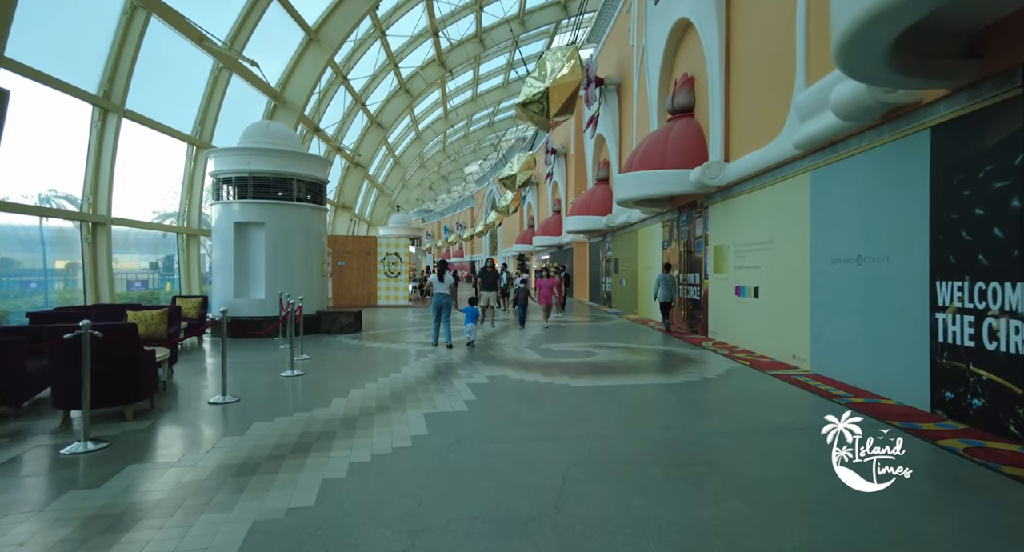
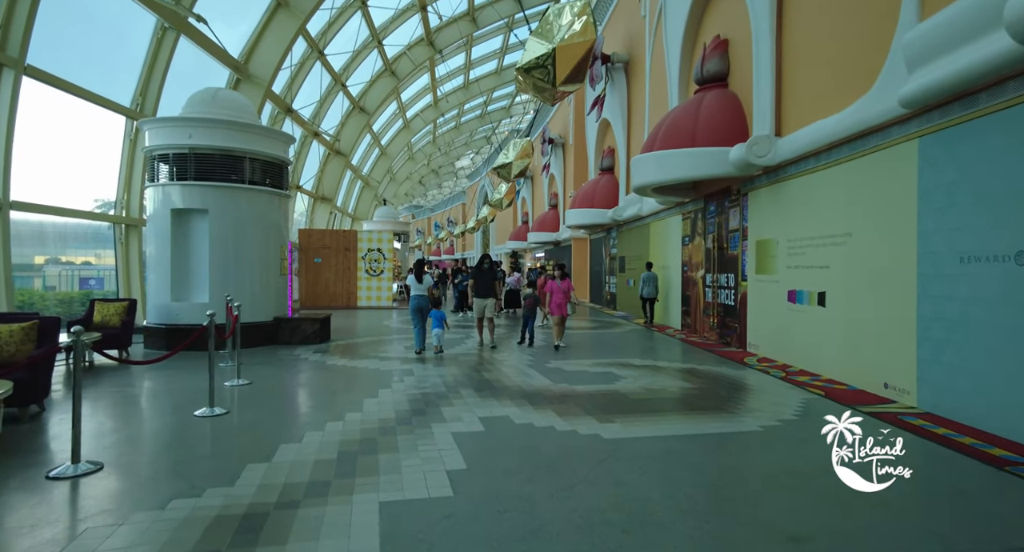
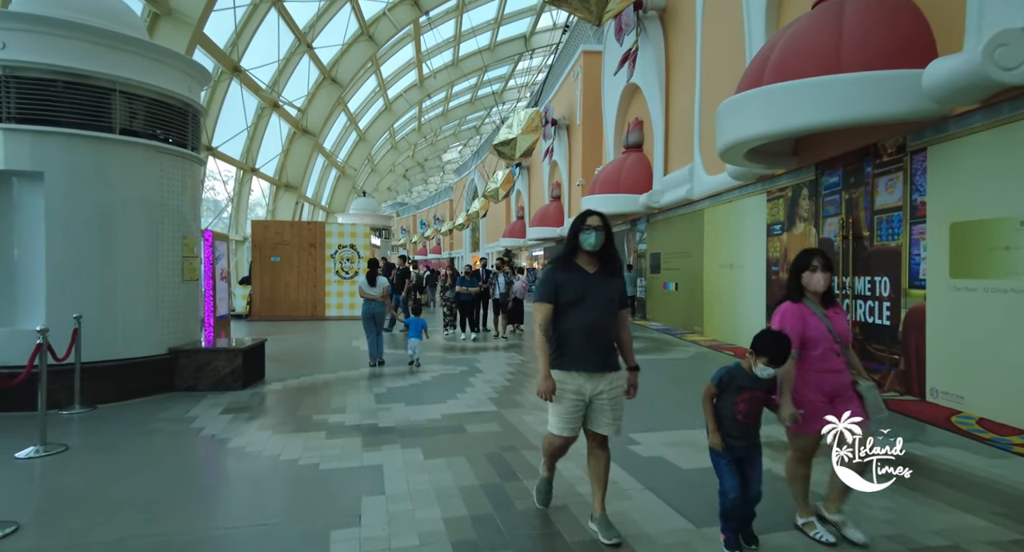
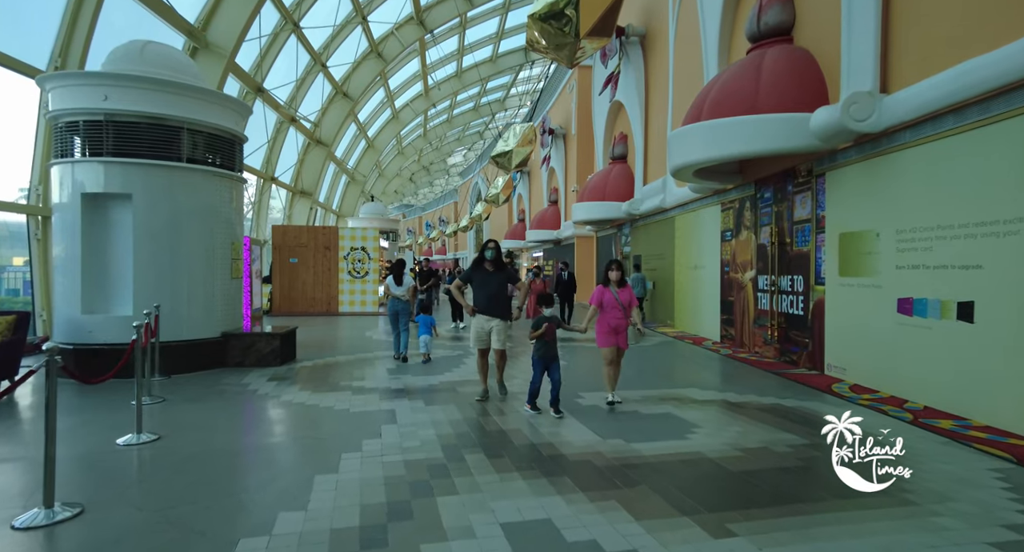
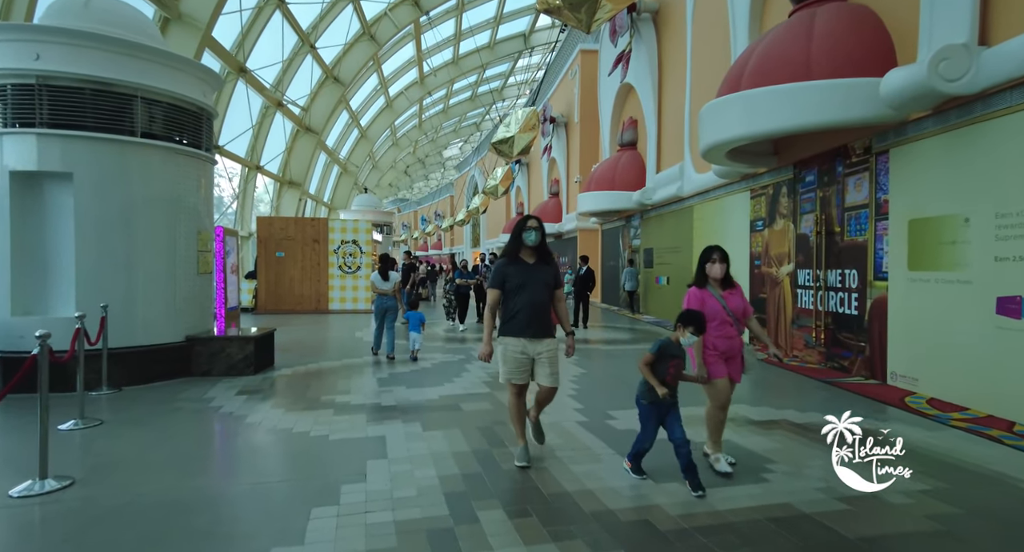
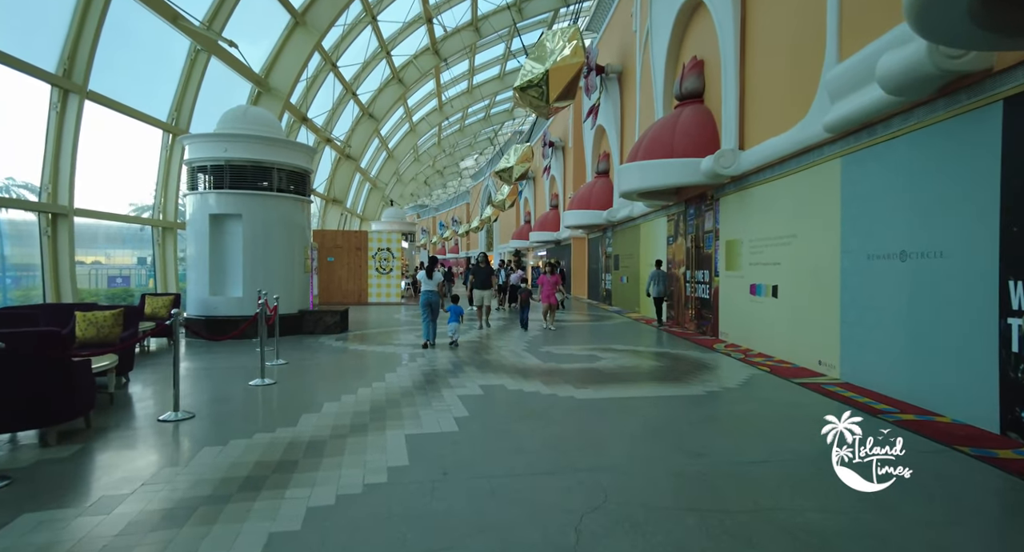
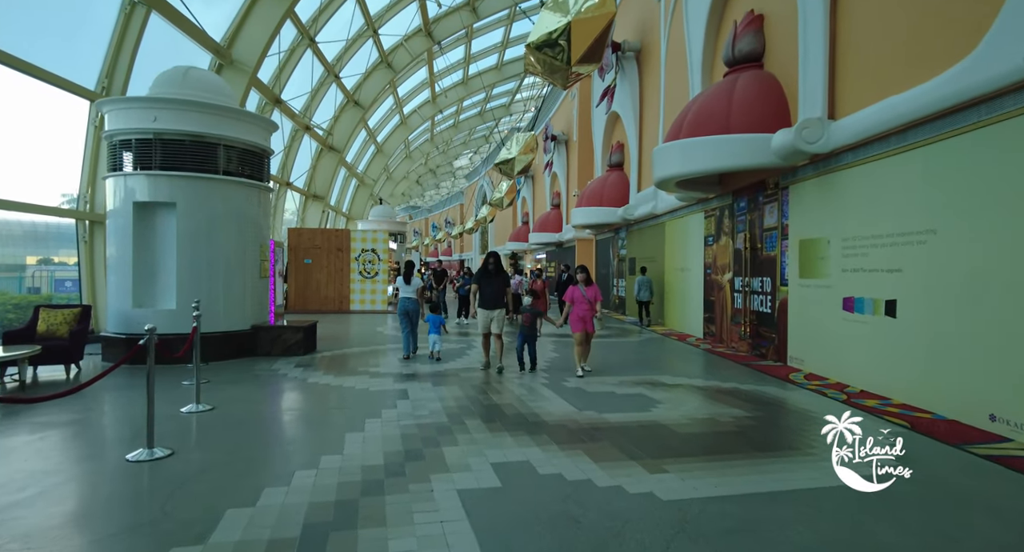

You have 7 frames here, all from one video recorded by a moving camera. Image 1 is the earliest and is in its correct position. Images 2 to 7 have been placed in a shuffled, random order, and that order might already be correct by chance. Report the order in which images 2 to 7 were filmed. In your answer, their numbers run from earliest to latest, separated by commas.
6, 2, 7, 4, 5, 3
